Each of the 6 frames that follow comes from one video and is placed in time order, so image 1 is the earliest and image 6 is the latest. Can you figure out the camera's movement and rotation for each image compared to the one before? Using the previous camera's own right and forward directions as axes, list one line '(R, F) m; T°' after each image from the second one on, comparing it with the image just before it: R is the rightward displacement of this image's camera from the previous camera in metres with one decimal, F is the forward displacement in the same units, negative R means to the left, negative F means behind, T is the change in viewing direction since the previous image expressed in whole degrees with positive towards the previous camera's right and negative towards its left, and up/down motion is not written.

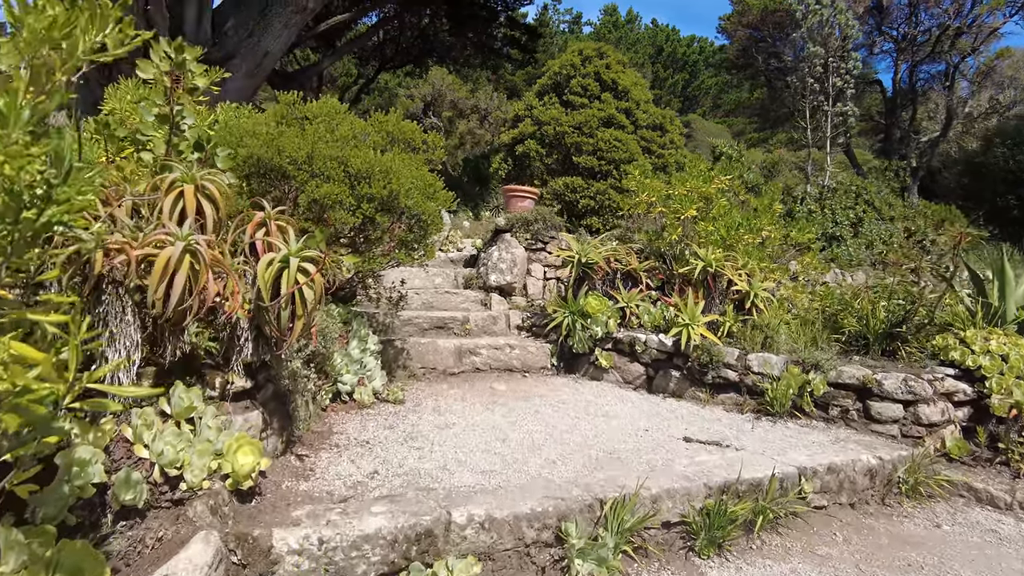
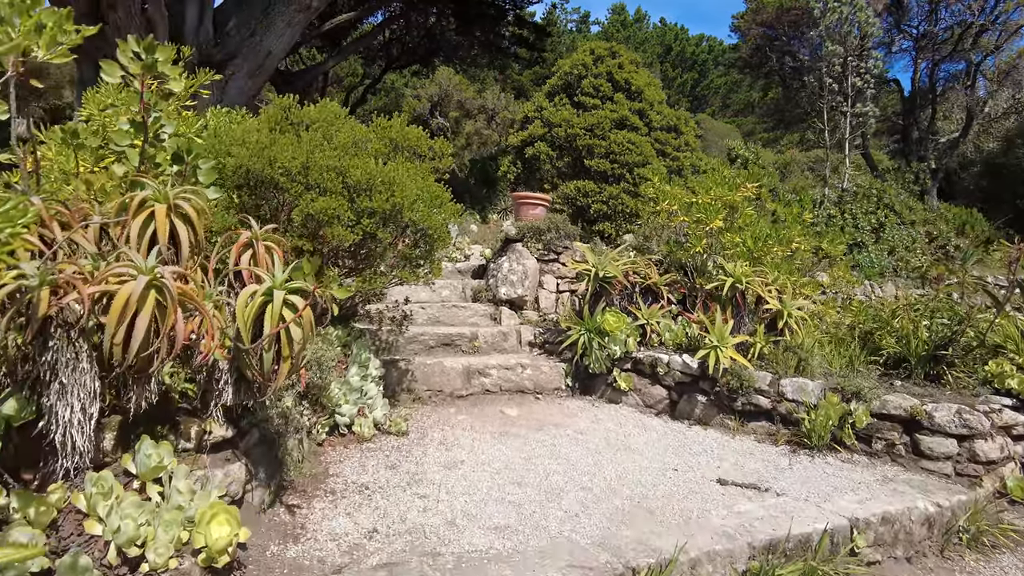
(0.0, +0.4) m; -1°
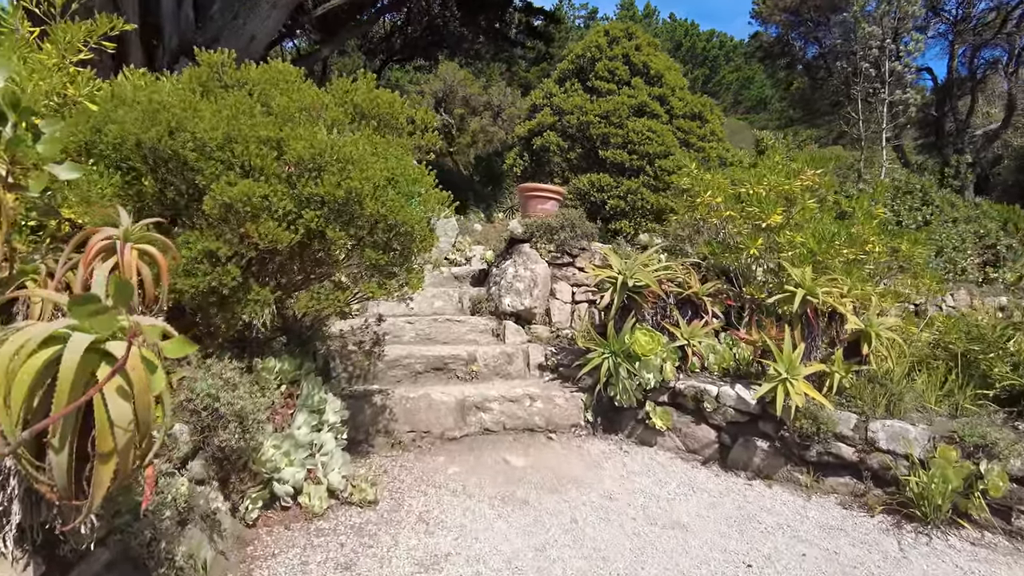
(0.0, +1.0) m; -1°
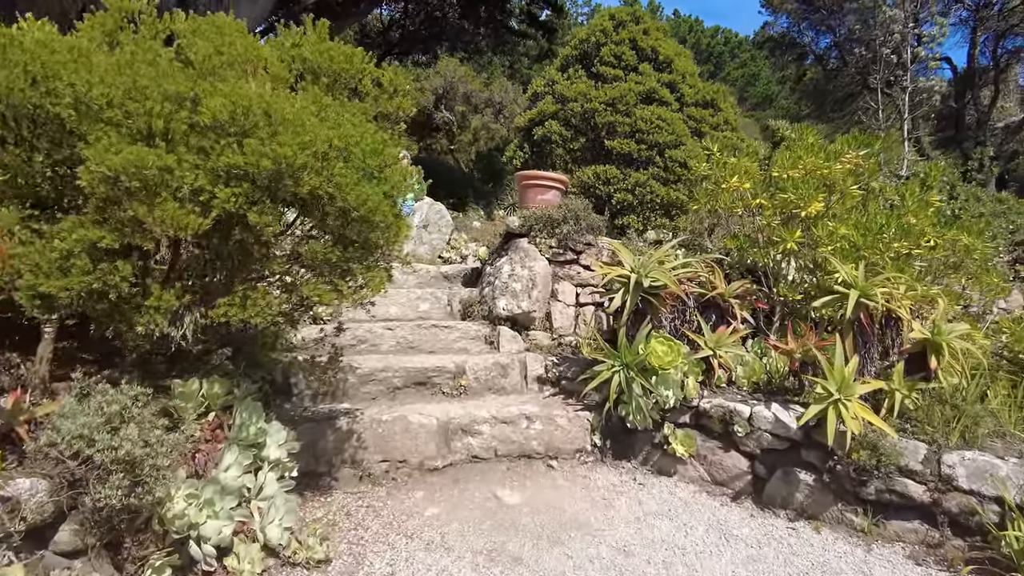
(+0.1, +0.6) m; 0°
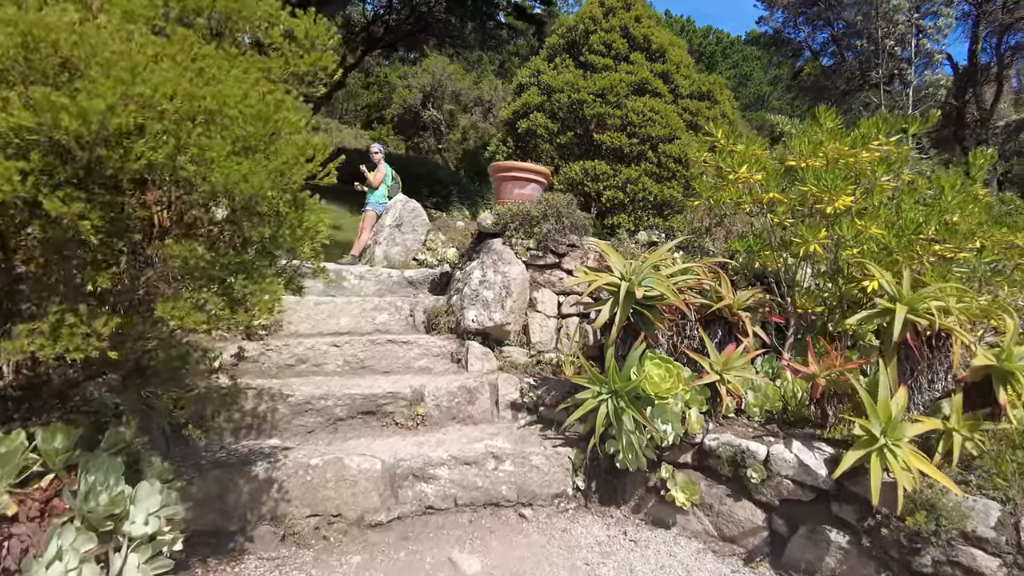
(+0.1, +0.6) m; +1°
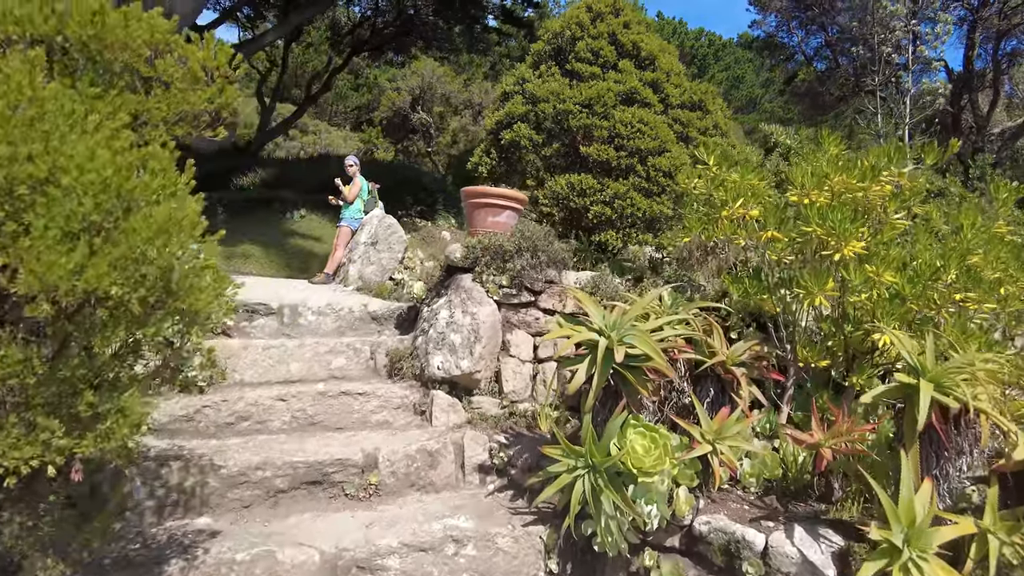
(+0.1, +0.4) m; +1°
